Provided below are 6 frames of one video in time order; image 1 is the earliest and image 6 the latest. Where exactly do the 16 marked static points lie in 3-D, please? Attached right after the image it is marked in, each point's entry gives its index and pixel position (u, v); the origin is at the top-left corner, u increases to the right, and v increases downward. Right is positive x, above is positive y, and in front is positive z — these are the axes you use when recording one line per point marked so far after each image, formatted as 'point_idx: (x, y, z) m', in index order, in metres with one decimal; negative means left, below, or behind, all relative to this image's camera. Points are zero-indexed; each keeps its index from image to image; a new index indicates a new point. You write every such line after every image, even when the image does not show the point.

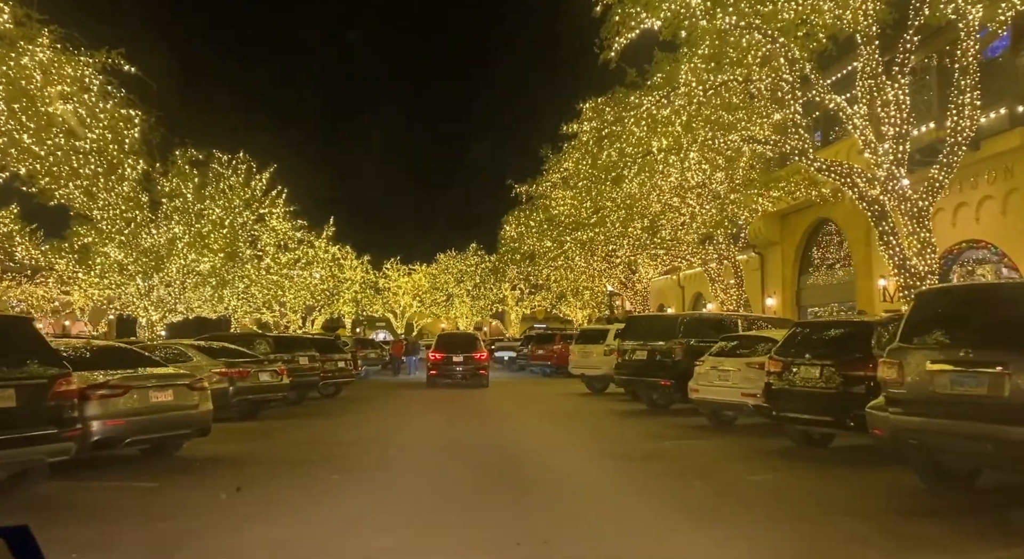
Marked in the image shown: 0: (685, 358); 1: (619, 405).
0: (+3.3, -1.5, +14.6) m
1: (+2.5, -3.0, +18.2) m
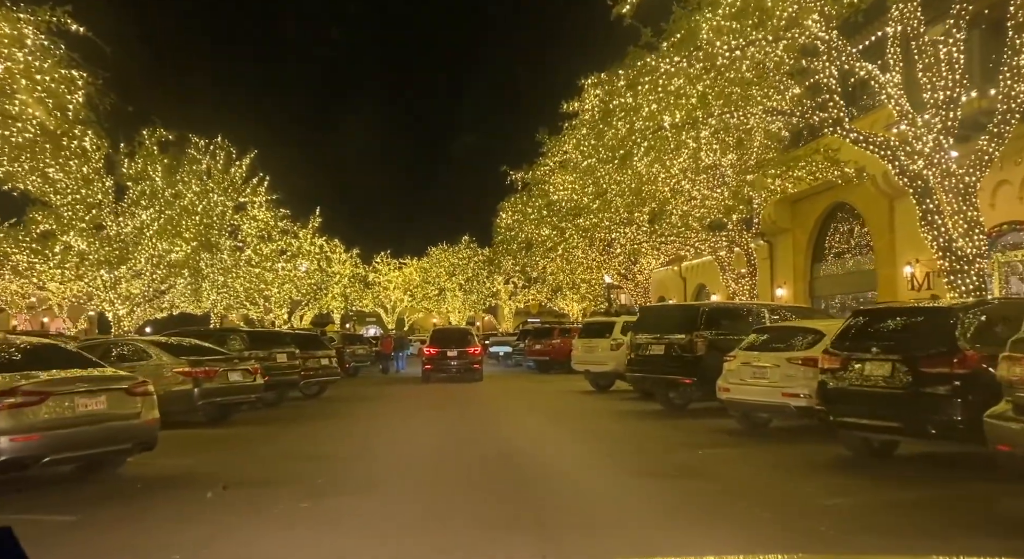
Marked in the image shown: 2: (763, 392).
0: (+3.3, -1.3, +13.0) m
1: (+2.5, -2.7, +16.7) m
2: (+3.4, -1.5, +10.6) m
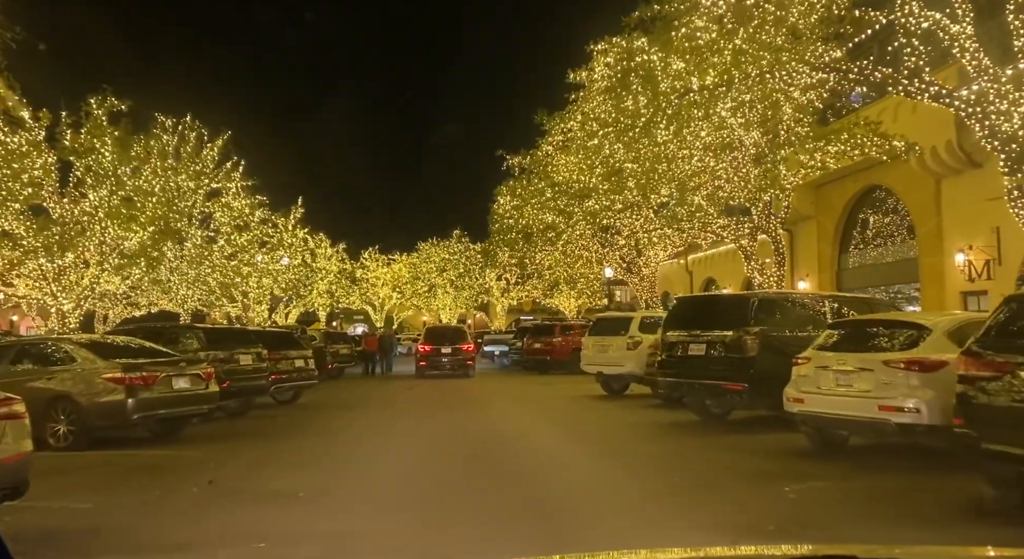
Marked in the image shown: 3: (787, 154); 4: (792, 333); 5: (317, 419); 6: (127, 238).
0: (+3.4, -1.0, +10.7) m
1: (+2.6, -2.5, +14.3) m
2: (+3.6, -1.3, +8.2) m
3: (+6.3, +2.9, +17.8) m
4: (+4.0, -0.8, +11.1) m
5: (-3.9, -2.8, +15.8) m
6: (-9.1, +1.0, +18.4) m
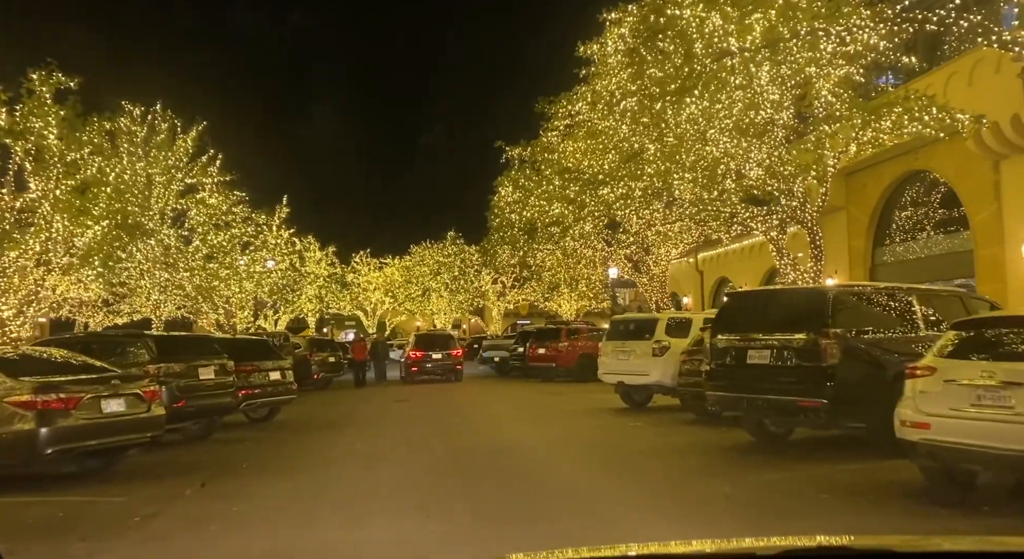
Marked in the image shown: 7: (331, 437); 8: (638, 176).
0: (+3.6, -0.9, +8.5) m
1: (+2.8, -2.4, +12.1) m
2: (+3.8, -1.2, +6.1) m
3: (+6.4, +3.0, +15.6) m
4: (+4.2, -0.6, +8.9) m
5: (-3.7, -2.8, +13.5) m
6: (-9.0, +1.0, +16.2) m
7: (-3.3, -2.9, +14.5) m
8: (+3.1, +2.6, +19.4) m
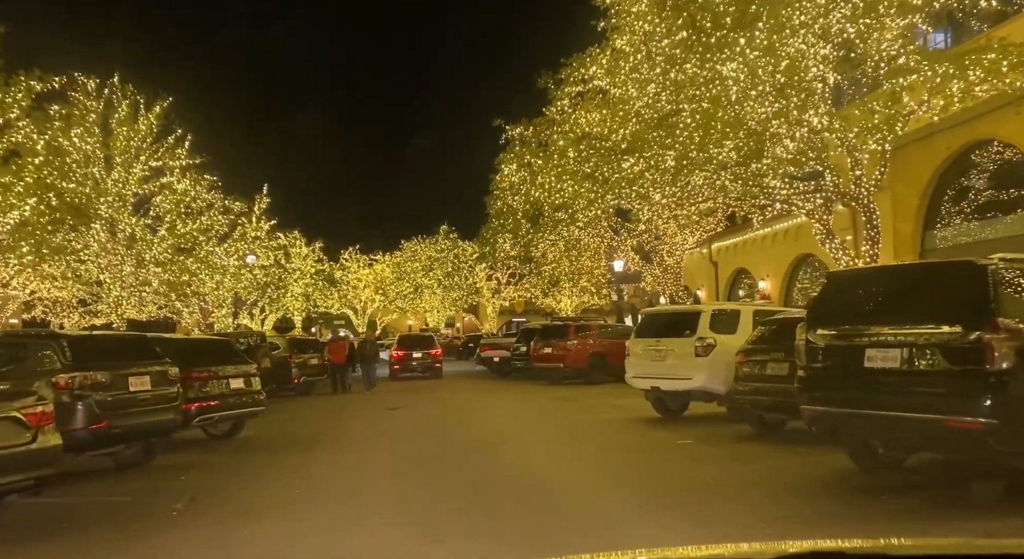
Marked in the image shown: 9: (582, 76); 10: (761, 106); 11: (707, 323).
0: (+3.9, -0.7, +6.0) m
1: (+3.0, -2.2, +9.6) m
2: (+4.1, -0.9, +3.6) m
3: (+6.6, +3.2, +13.2) m
4: (+4.4, -0.4, +6.4) m
5: (-3.5, -2.6, +11.0) m
6: (-8.8, +1.1, +13.5) m
7: (-3.0, -2.7, +11.9) m
8: (+3.3, +2.8, +16.9) m
9: (+1.8, +4.9, +18.8) m
10: (+4.6, +3.2, +14.0) m
11: (+3.0, -0.7, +12.1) m
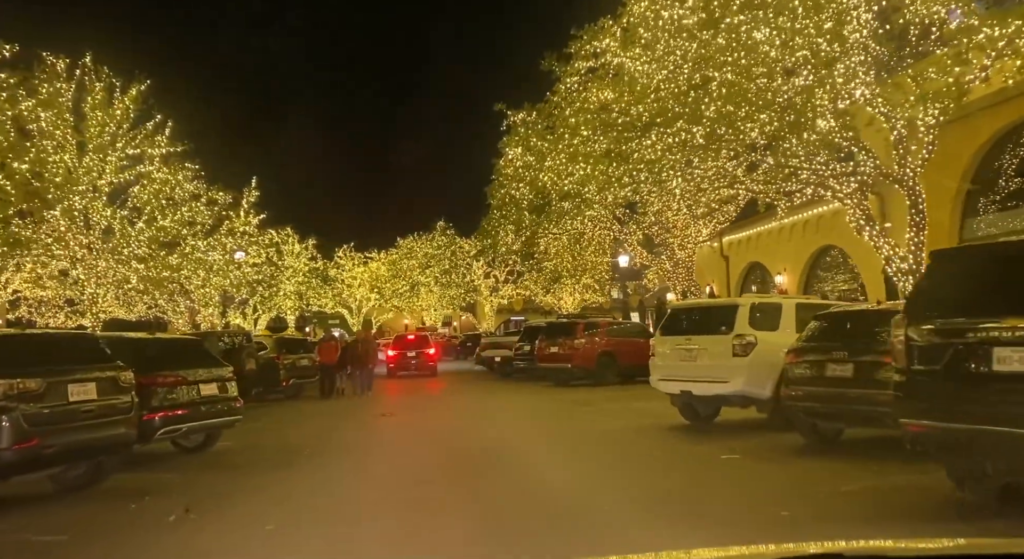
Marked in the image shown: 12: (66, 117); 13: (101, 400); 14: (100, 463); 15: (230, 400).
0: (+4.1, -0.5, +4.6) m
1: (+3.2, -2.0, +8.2) m
2: (+4.3, -0.8, +2.1) m
3: (+6.7, +3.4, +11.7) m
4: (+4.6, -0.2, +5.0) m
5: (-3.4, -2.5, +9.5) m
6: (-8.7, +1.2, +12.0) m
7: (-2.9, -2.5, +10.4) m
8: (+3.4, +3.0, +15.4) m
9: (+1.9, +5.1, +17.3) m
10: (+4.7, +3.4, +12.5) m
11: (+3.2, -0.5, +10.6) m
12: (-11.1, +4.0, +19.3) m
13: (-4.1, -1.2, +7.8) m
14: (-4.4, -2.0, +8.3) m
15: (-3.9, -1.6, +10.7) m
